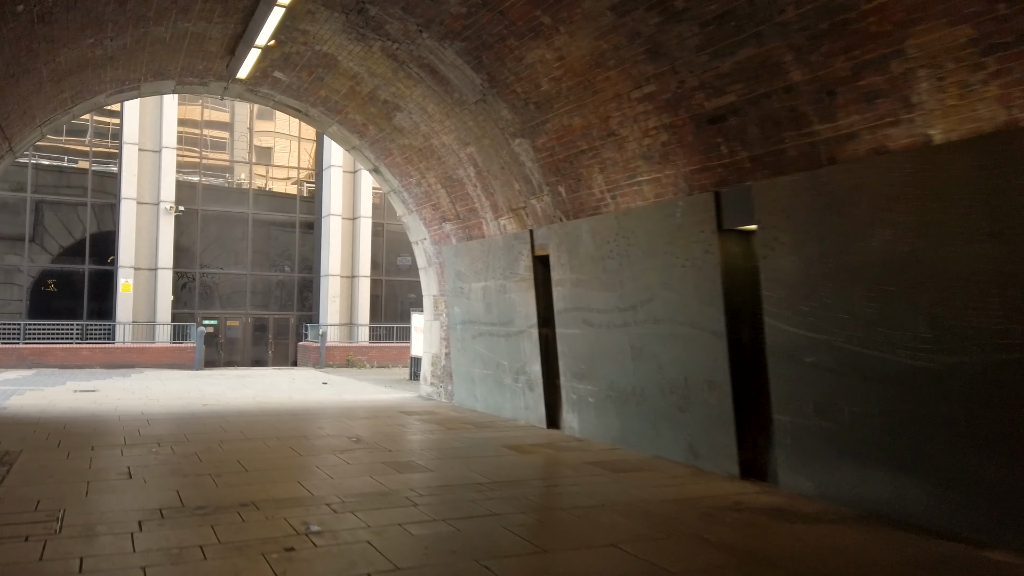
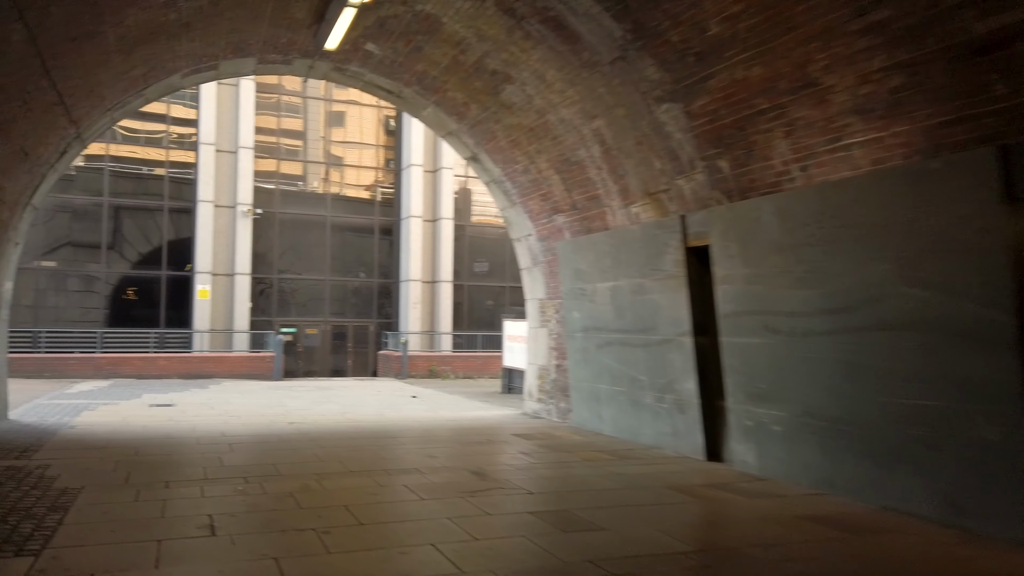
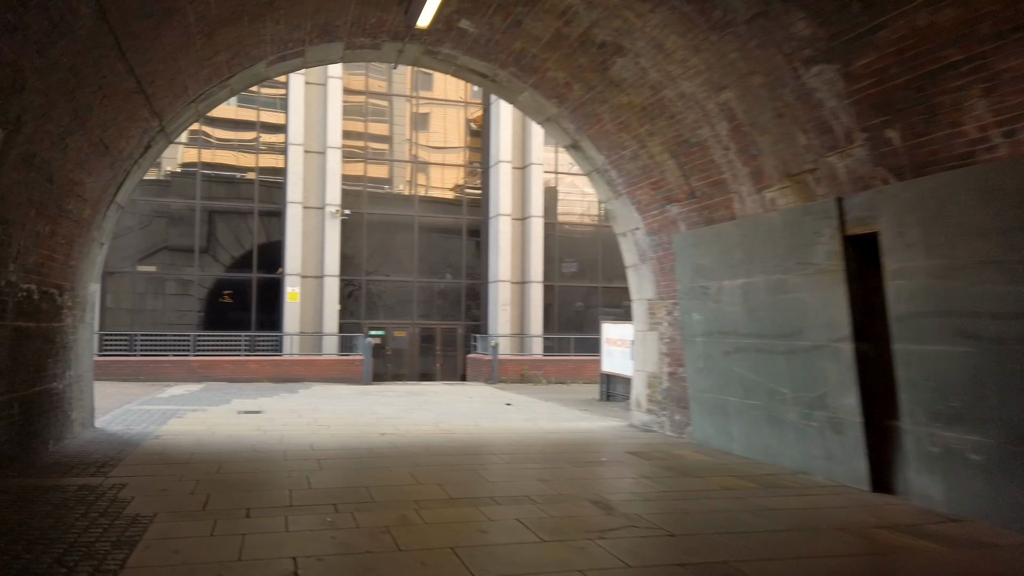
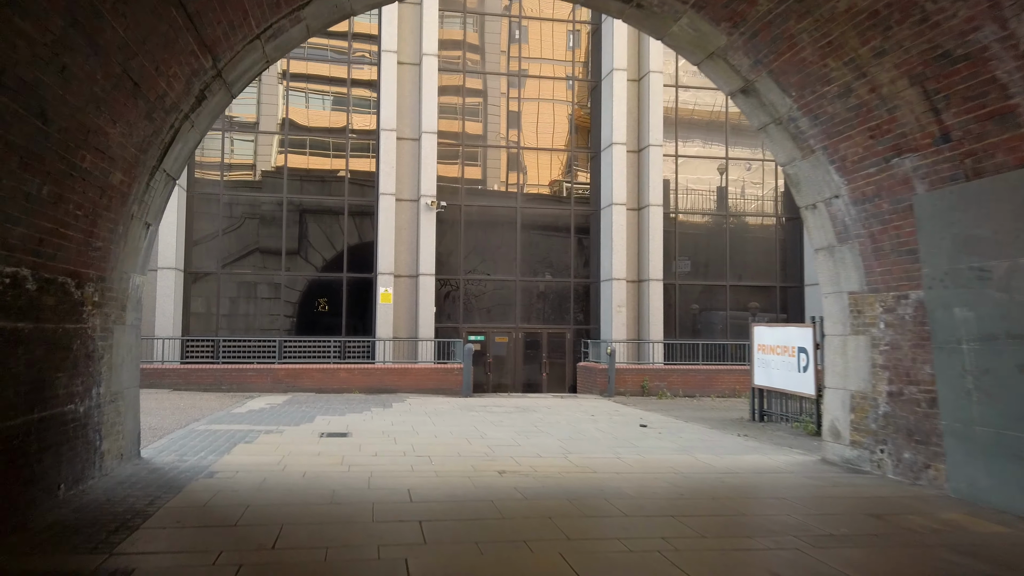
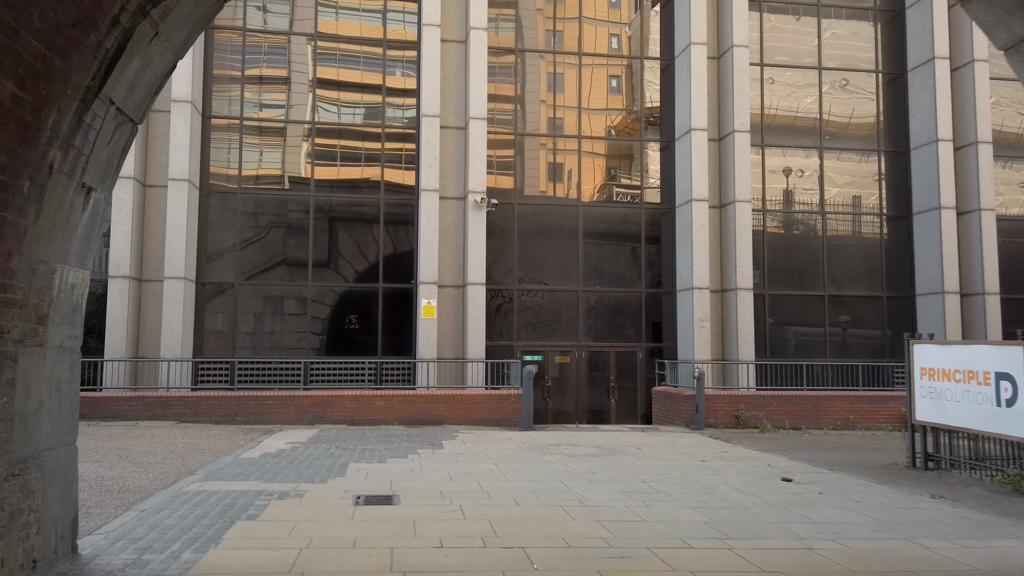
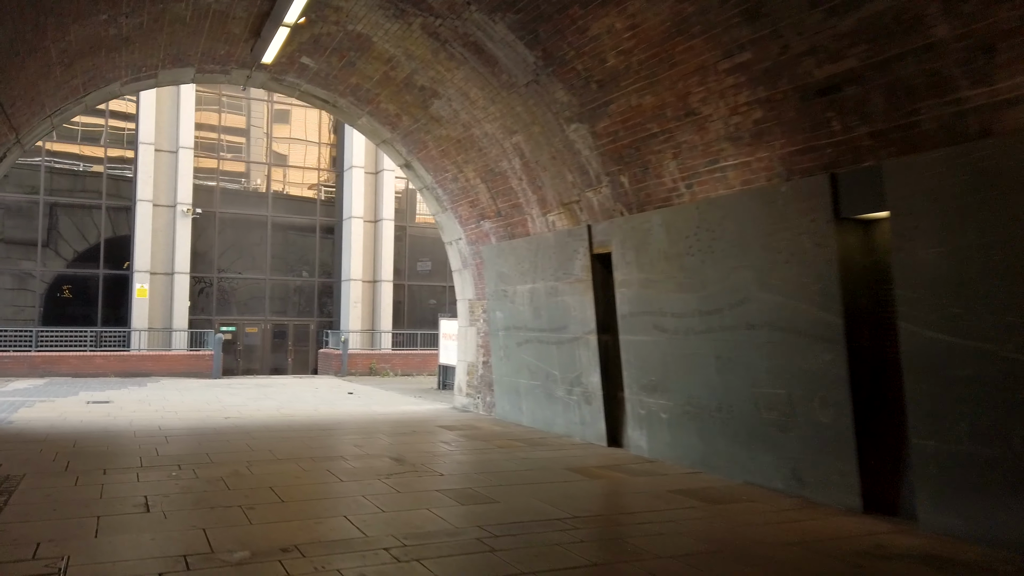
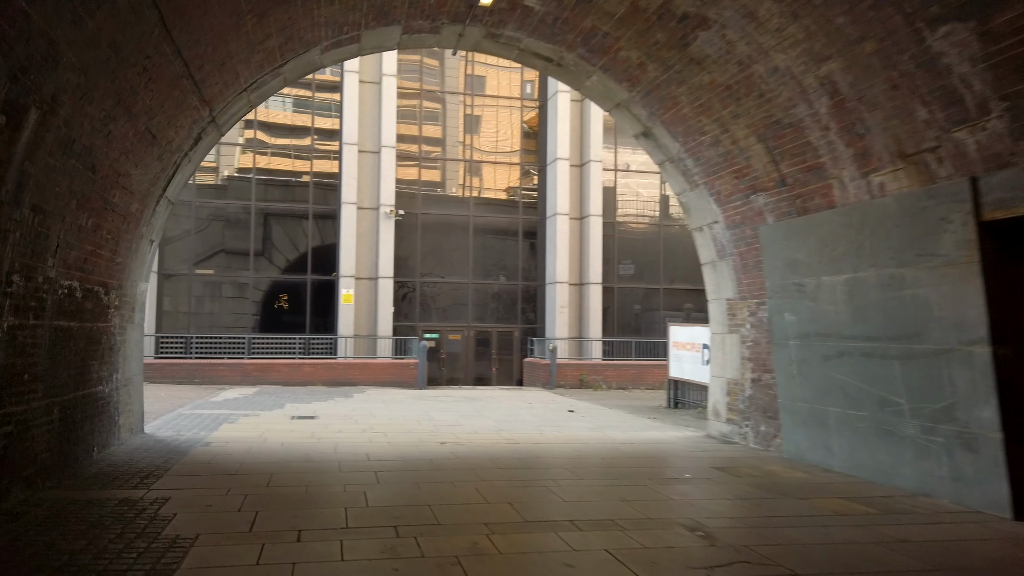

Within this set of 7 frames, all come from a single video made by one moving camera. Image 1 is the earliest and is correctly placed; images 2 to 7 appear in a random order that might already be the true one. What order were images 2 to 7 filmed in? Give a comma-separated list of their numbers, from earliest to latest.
6, 2, 3, 7, 4, 5
